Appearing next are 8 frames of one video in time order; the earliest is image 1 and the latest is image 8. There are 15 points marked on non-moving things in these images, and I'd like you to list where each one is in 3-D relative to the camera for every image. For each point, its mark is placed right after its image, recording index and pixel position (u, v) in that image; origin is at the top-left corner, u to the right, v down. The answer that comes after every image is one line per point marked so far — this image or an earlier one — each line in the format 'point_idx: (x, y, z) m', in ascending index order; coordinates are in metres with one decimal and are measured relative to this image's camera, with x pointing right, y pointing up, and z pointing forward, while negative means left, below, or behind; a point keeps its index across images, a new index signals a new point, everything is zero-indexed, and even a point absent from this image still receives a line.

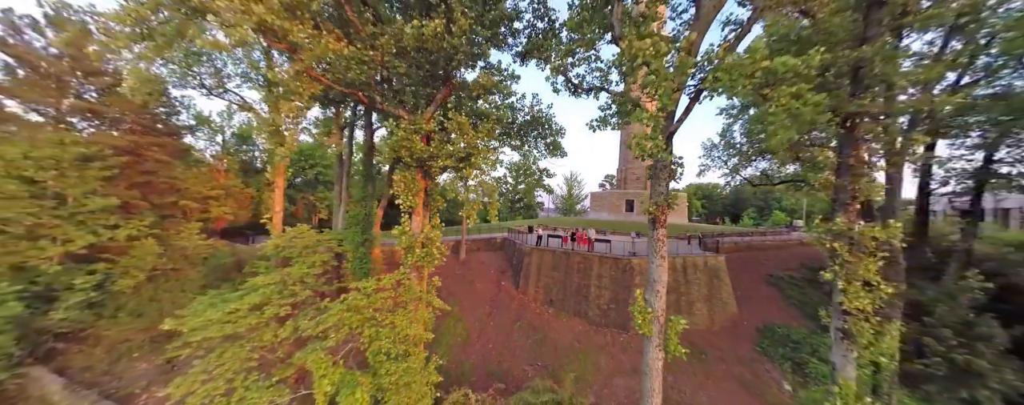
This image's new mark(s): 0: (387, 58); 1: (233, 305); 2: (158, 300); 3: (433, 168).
0: (-2.0, +2.4, +4.9) m
1: (-4.3, -1.6, +4.5) m
2: (-10.1, -2.9, +8.7) m
3: (-1.5, +0.6, +5.4) m
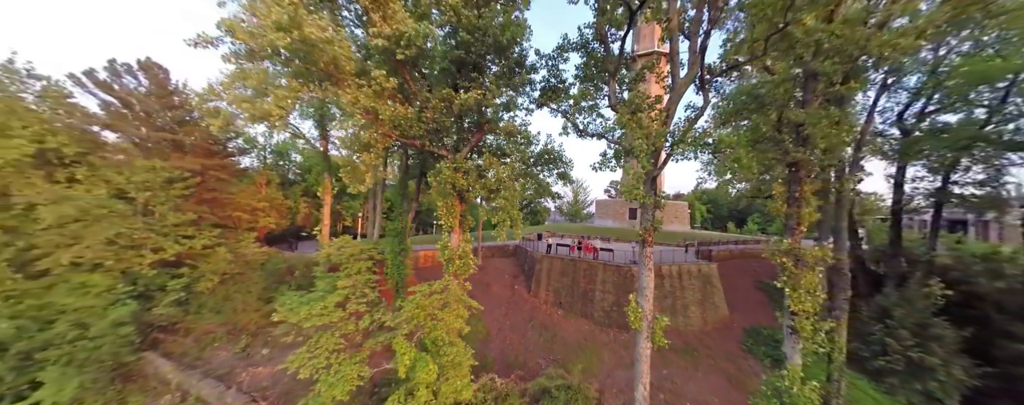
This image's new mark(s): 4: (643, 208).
0: (-1.6, +1.9, +6.4) m
1: (-3.9, -2.1, +6.0) m
2: (-9.6, -3.4, +10.2) m
3: (-1.0, +0.1, +6.9) m
4: (+2.8, -0.3, +6.0) m
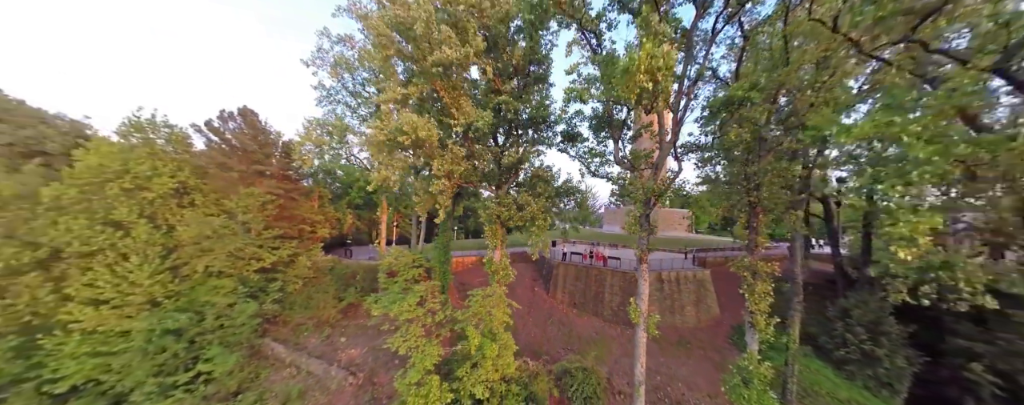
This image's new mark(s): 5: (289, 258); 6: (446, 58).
0: (-0.7, +1.1, +8.6) m
1: (-3.0, -2.8, +8.3) m
2: (-8.6, -4.2, +12.7) m
3: (-0.1, -0.7, +9.1) m
4: (+3.7, -1.0, +8.1) m
5: (-9.9, -2.4, +13.0) m
6: (-1.4, +3.2, +6.4) m
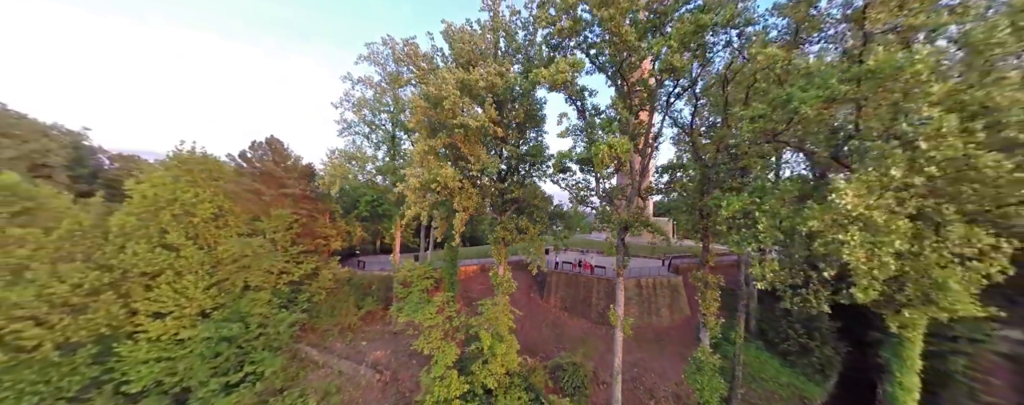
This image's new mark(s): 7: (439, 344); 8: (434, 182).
0: (-0.6, +0.3, +10.5) m
1: (-2.9, -3.8, +10.1) m
2: (-8.6, -5.1, +14.4) m
3: (0.0, -1.6, +11.0) m
4: (+3.8, -1.9, +10.1) m
5: (-10.0, -3.4, +14.5) m
6: (-1.3, +2.3, +8.3) m
7: (-2.4, -4.6, +9.5) m
8: (-2.3, +0.6, +8.6) m
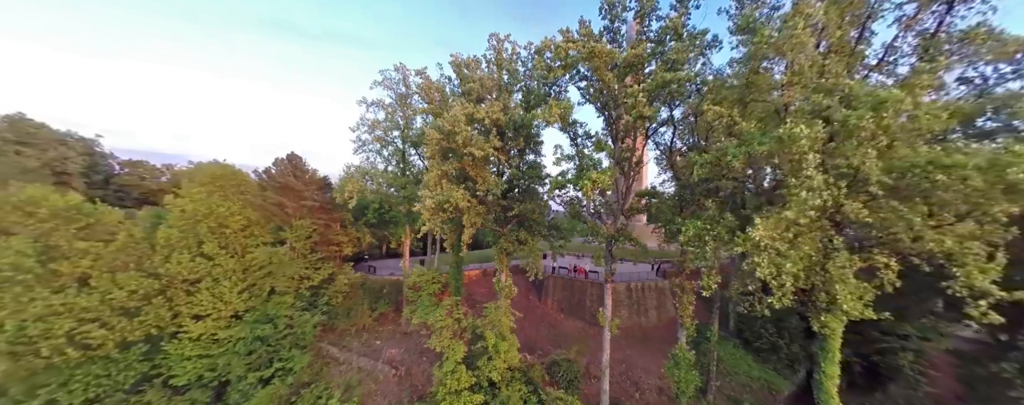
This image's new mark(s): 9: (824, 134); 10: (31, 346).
0: (-0.6, -0.3, +11.9) m
1: (-2.9, -4.4, +11.4) m
2: (-8.6, -5.7, +15.7) m
3: (0.0, -2.2, +12.3) m
4: (+3.8, -2.5, +11.5) m
5: (-10.0, -4.0, +15.9) m
6: (-1.3, +1.7, +9.6) m
7: (-2.4, -5.2, +10.9) m
8: (-2.3, 0.0, +10.0) m
9: (+5.4, +1.2, +5.2) m
10: (-15.1, -4.6, +9.2) m
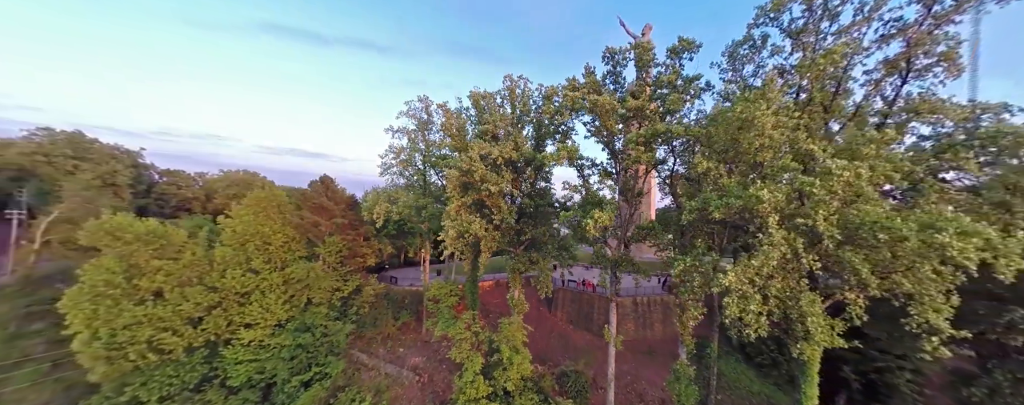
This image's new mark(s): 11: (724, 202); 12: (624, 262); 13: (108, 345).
0: (0.0, -1.4, +13.0) m
1: (-2.3, -5.4, +12.7) m
2: (-7.9, -6.8, +17.1) m
3: (+0.6, -3.2, +13.5) m
4: (+4.3, -3.6, +12.5) m
5: (-9.3, -5.1, +17.4) m
6: (-0.8, +0.7, +10.9) m
7: (-1.9, -6.3, +12.1) m
8: (-1.8, -1.1, +11.2) m
9: (+5.7, +0.1, +6.2) m
10: (-14.6, -5.6, +10.9) m
11: (+4.9, 0.0, +6.7) m
12: (+4.6, -2.4, +11.9) m
13: (-14.8, -5.2, +10.6) m
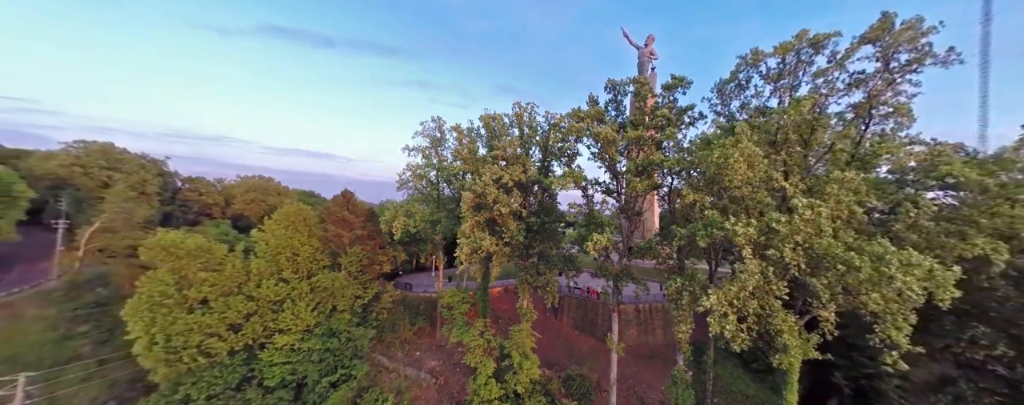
0: (+0.4, -2.2, +14.1) m
1: (-1.9, -6.2, +13.8) m
2: (-7.3, -7.6, +18.4) m
3: (+1.0, -4.0, +14.6) m
4: (+4.8, -4.4, +13.5) m
5: (-8.7, -5.9, +18.6) m
6: (-0.4, -0.1, +11.9) m
7: (-1.5, -7.1, +13.2) m
8: (-1.4, -1.9, +12.3) m
9: (+6.0, -0.6, +7.1) m
10: (-14.2, -6.4, +12.3) m
11: (+5.2, -0.8, +7.7) m
12: (+5.0, -3.2, +12.9) m
13: (-14.4, -6.0, +12.0) m
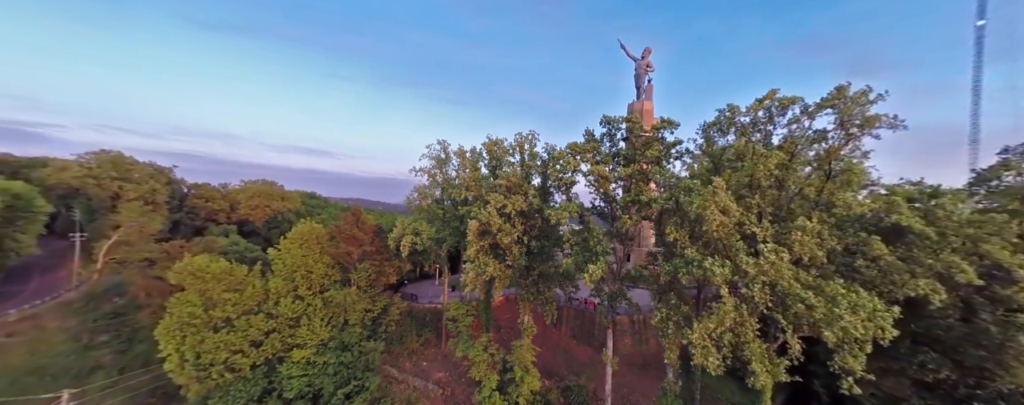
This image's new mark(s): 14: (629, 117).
0: (+0.5, -3.4, +15.1) m
1: (-1.8, -7.4, +14.8) m
2: (-7.3, -8.8, +19.4) m
3: (+1.1, -5.2, +15.6) m
4: (+4.8, -5.6, +14.5) m
5: (-8.6, -7.1, +19.7) m
6: (-0.3, -1.4, +12.9) m
7: (-1.4, -8.3, +14.3) m
8: (-1.3, -3.1, +13.3) m
9: (+6.0, -1.9, +8.1) m
10: (-14.1, -7.7, +13.3) m
11: (+5.2, -2.0, +8.7) m
12: (+5.1, -4.4, +13.9) m
13: (-14.3, -7.3, +13.1) m
14: (+4.9, +3.6, +12.2) m
